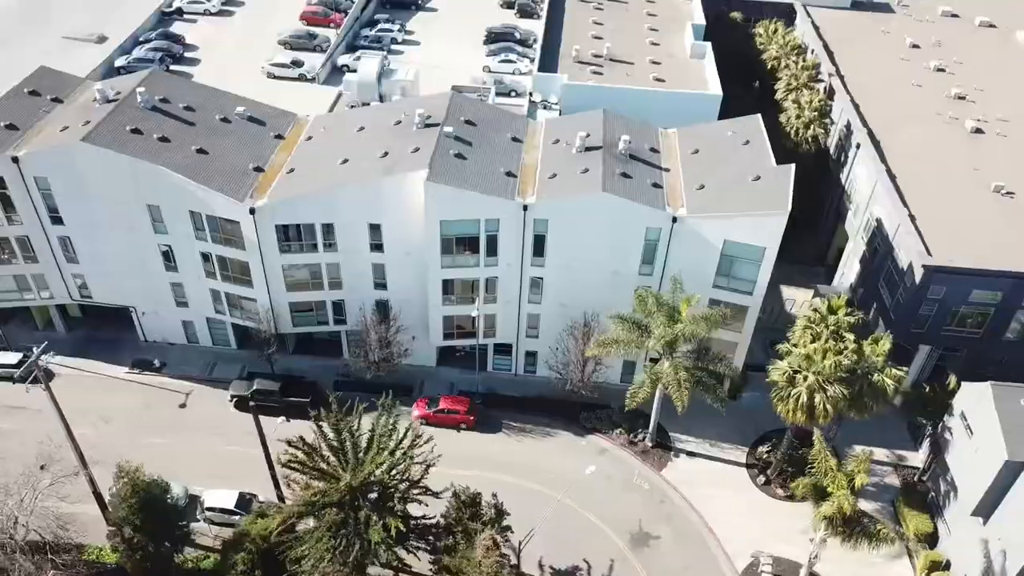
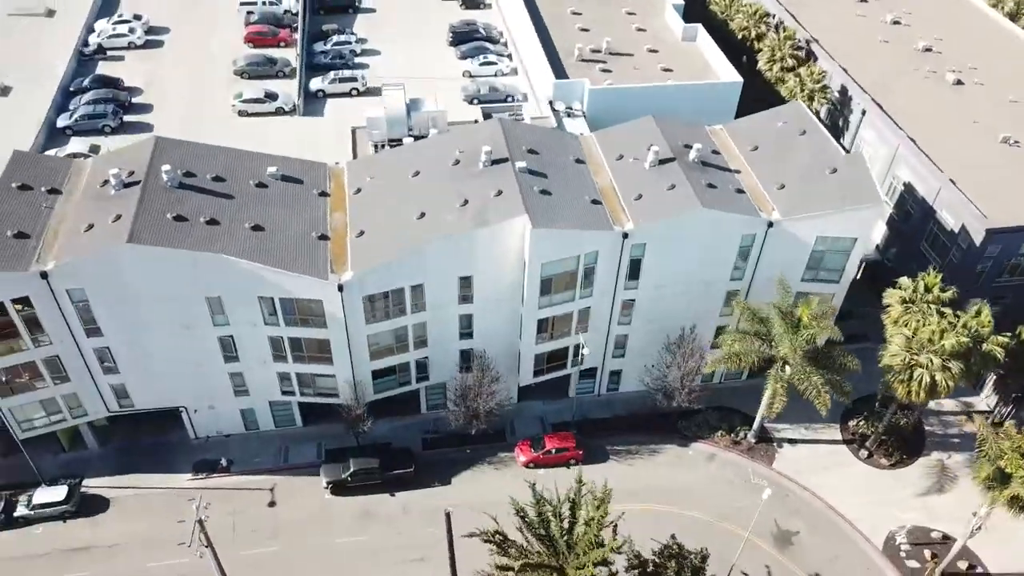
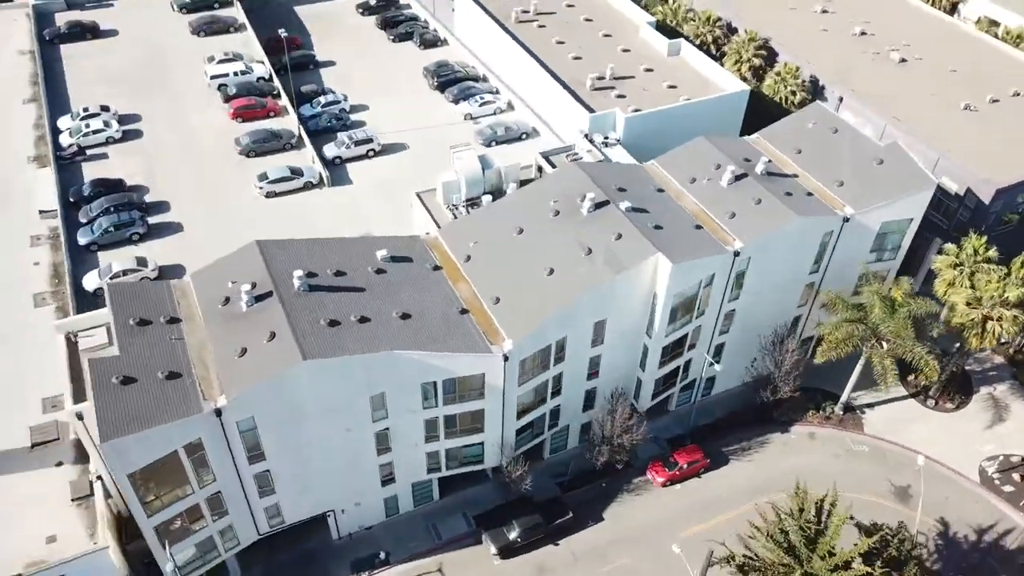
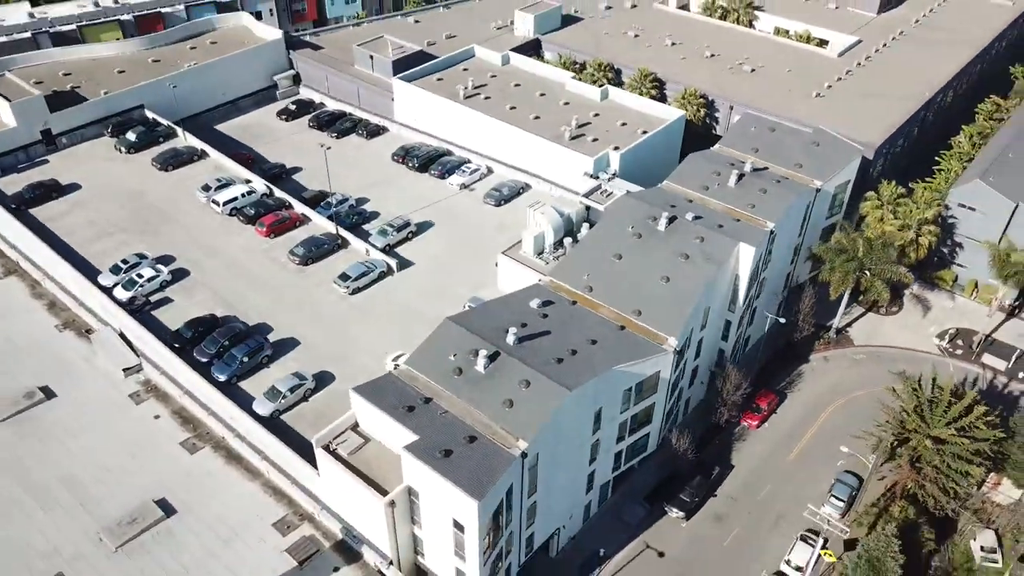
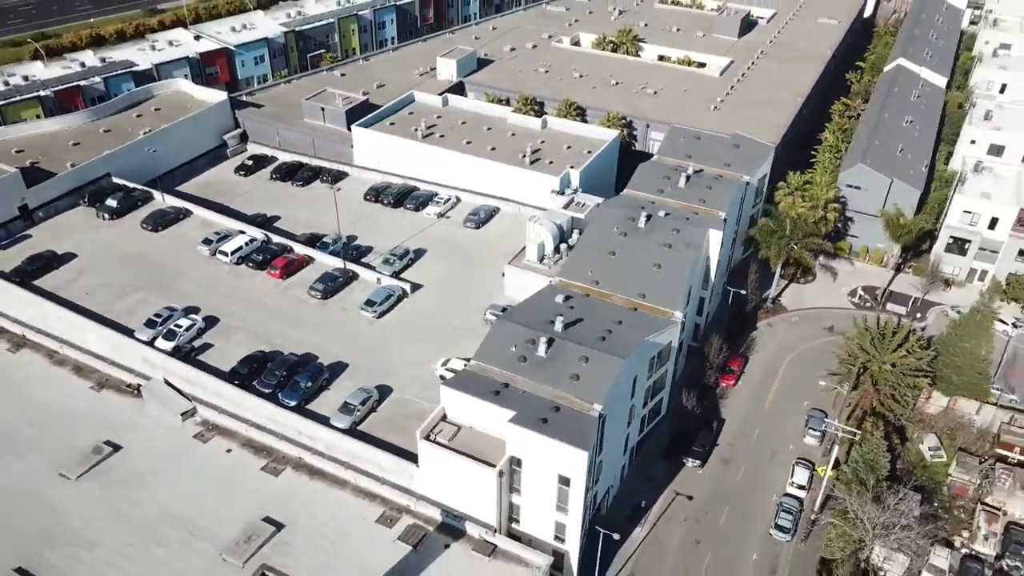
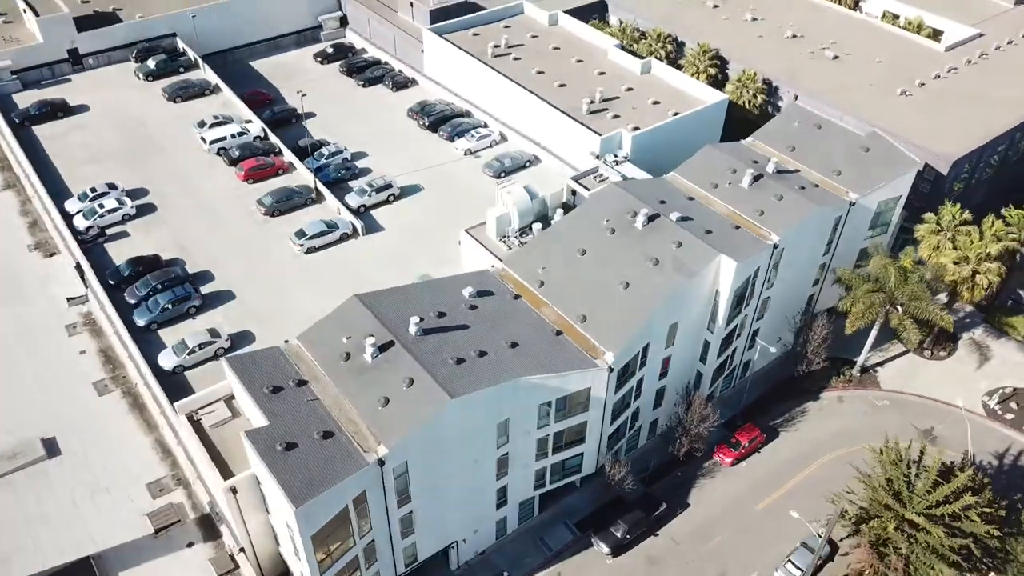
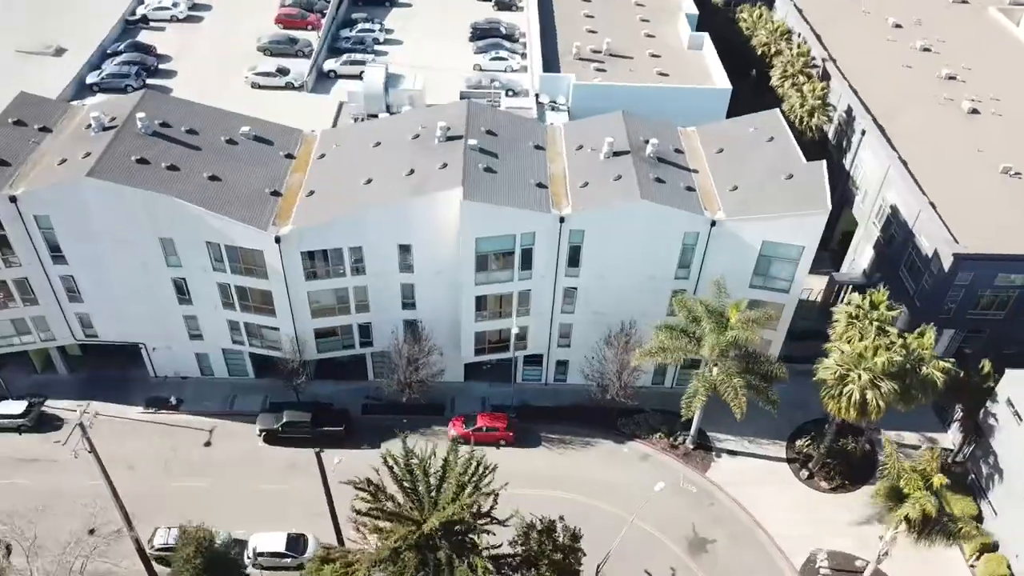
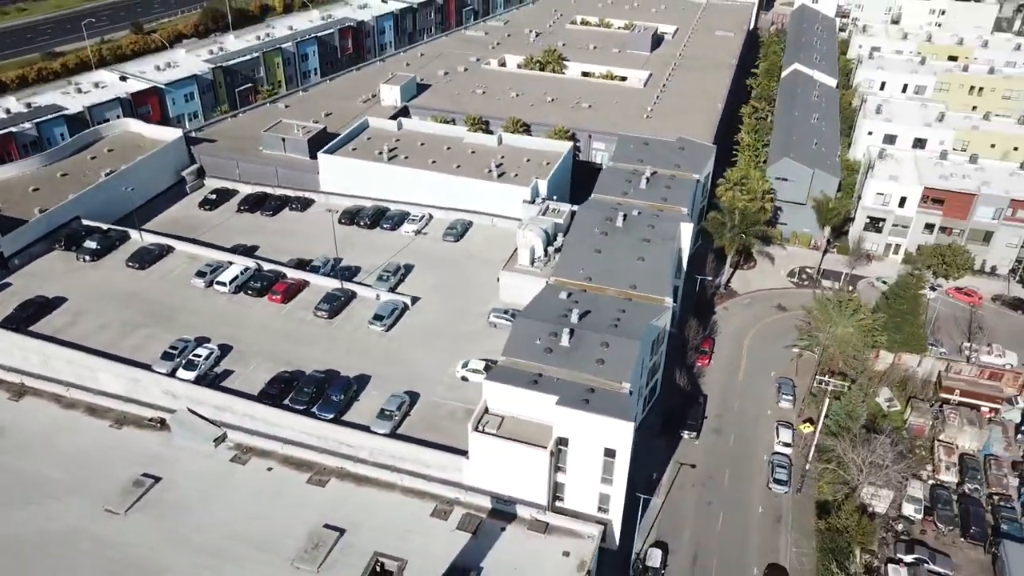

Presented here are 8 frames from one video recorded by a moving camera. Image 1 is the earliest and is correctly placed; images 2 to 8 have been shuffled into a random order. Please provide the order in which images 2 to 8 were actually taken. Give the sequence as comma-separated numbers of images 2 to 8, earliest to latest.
7, 2, 3, 6, 4, 5, 8
